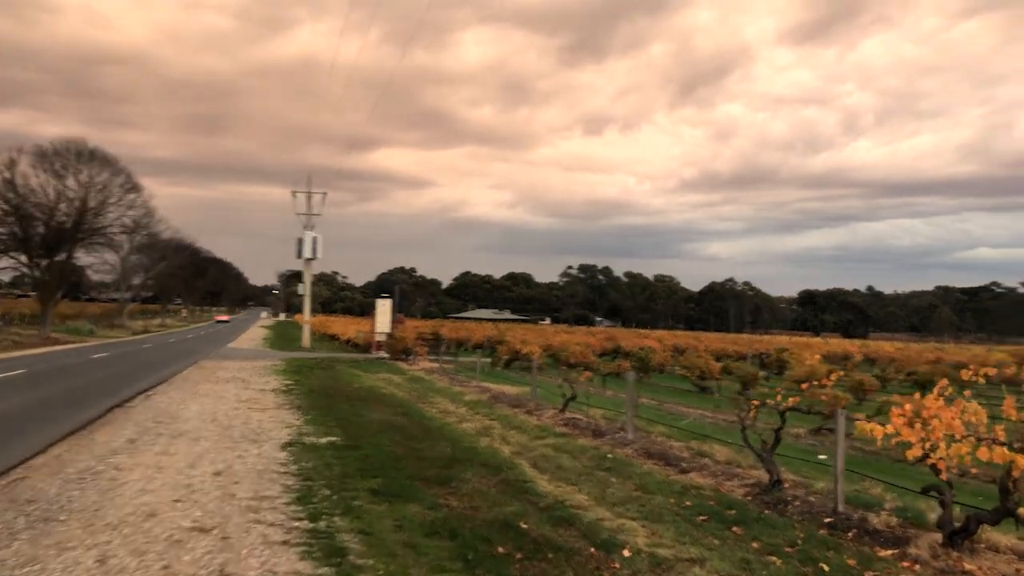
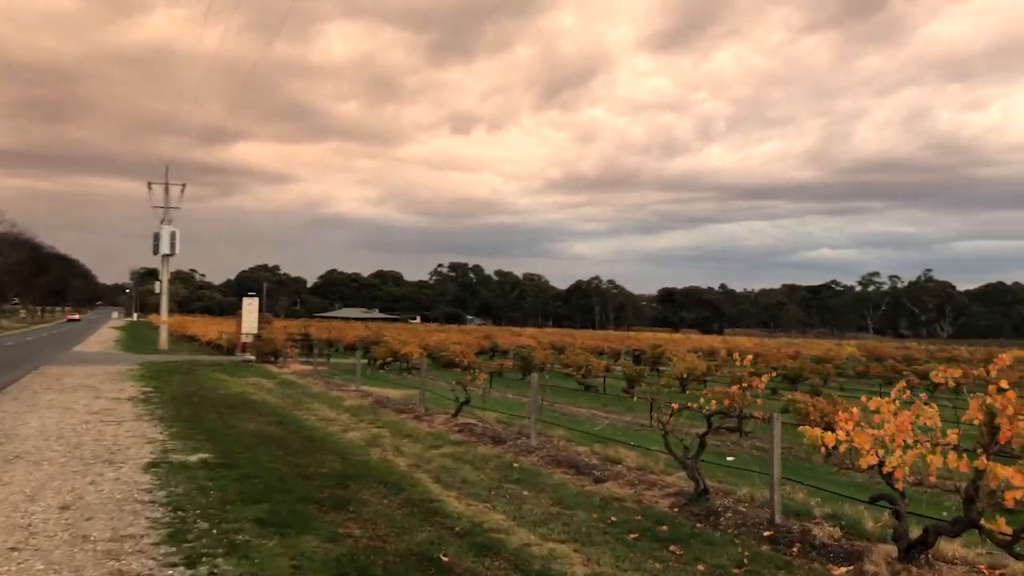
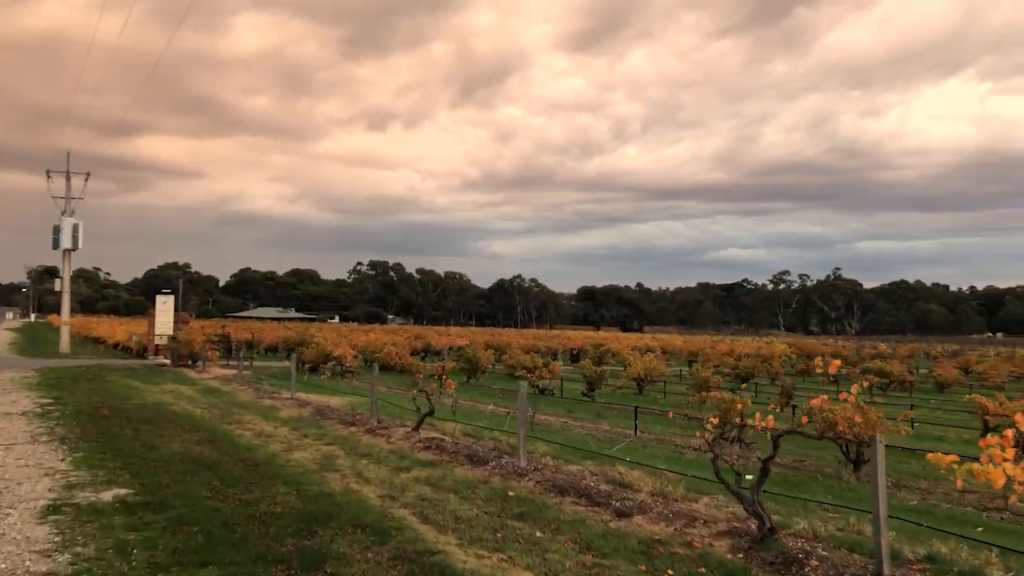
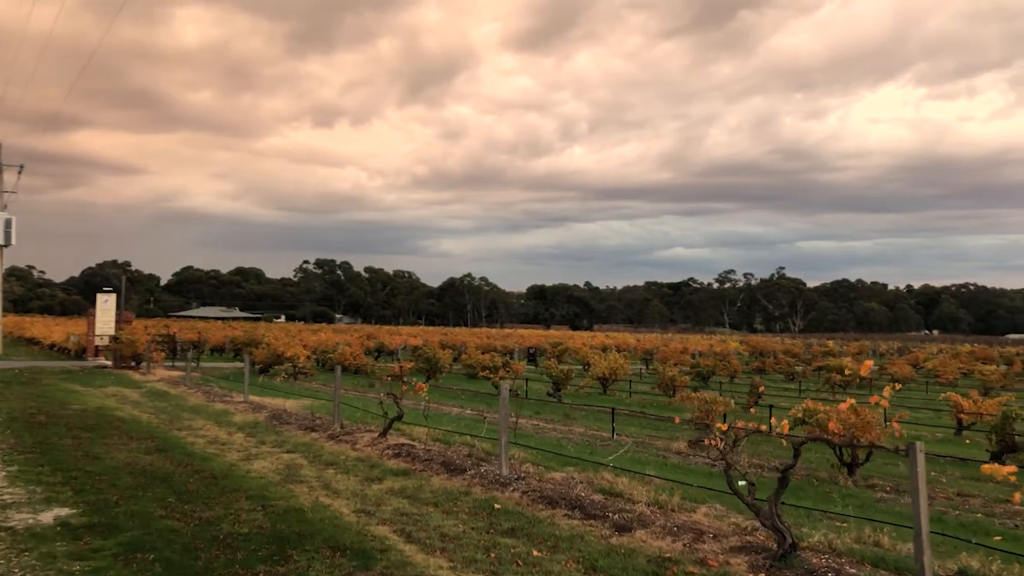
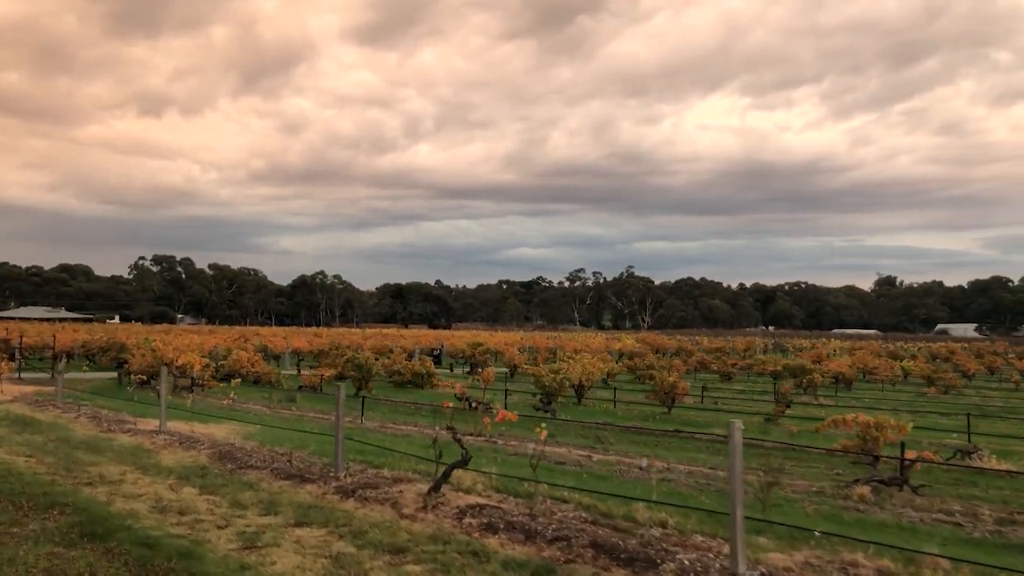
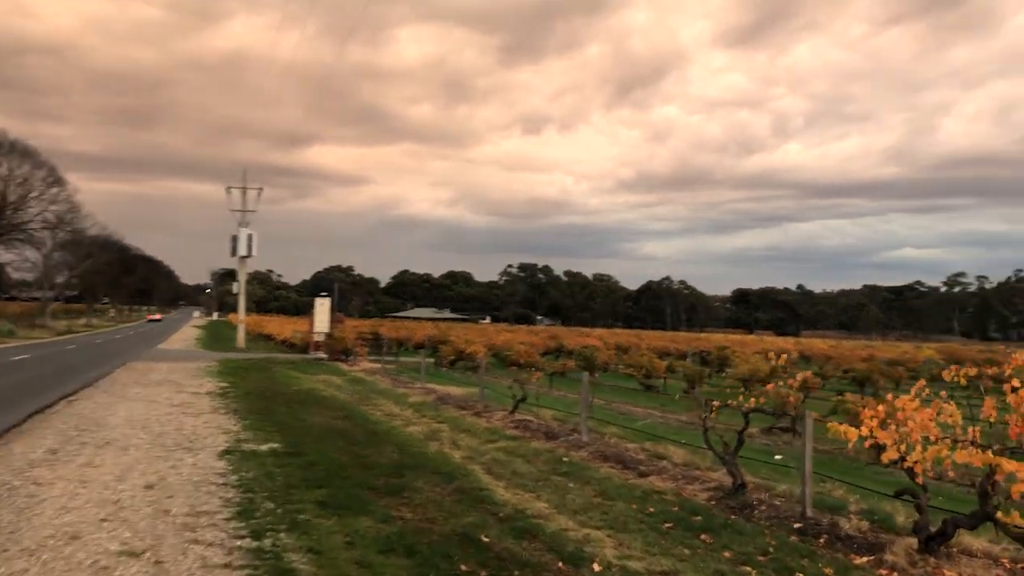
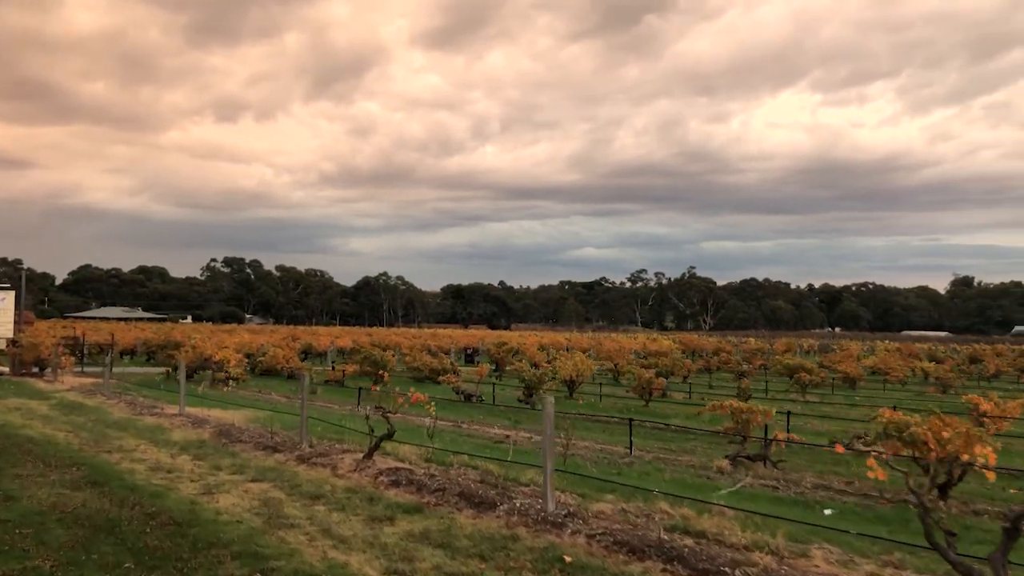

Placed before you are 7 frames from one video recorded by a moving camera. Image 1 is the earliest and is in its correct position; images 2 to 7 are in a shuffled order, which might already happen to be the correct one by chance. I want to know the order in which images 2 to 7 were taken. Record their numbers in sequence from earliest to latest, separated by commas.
6, 2, 3, 4, 7, 5
